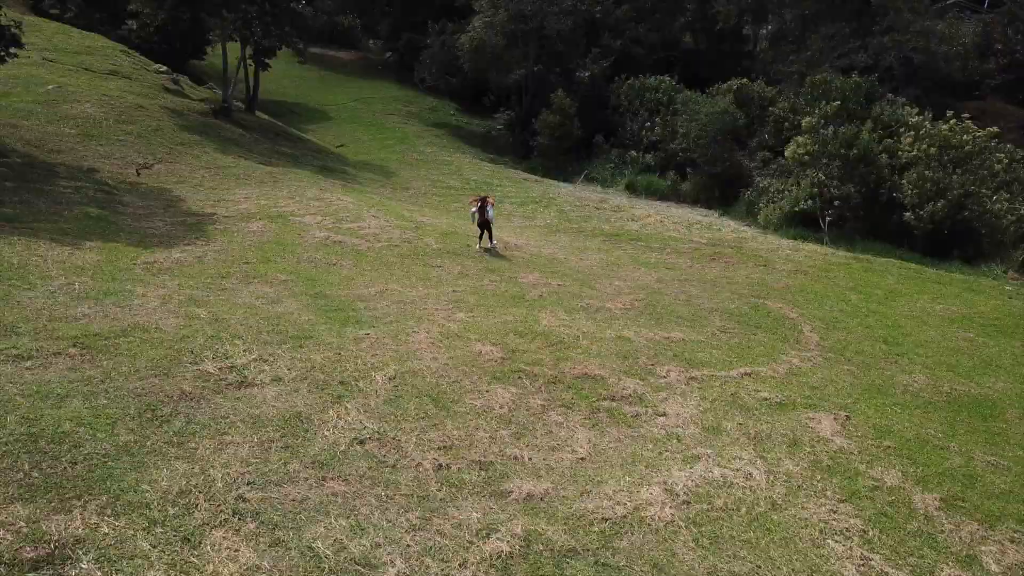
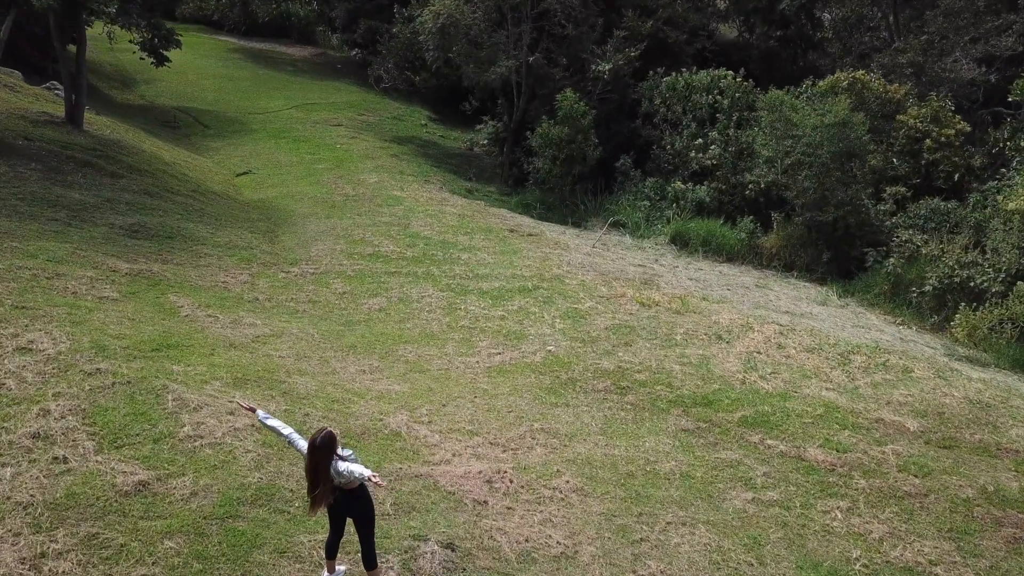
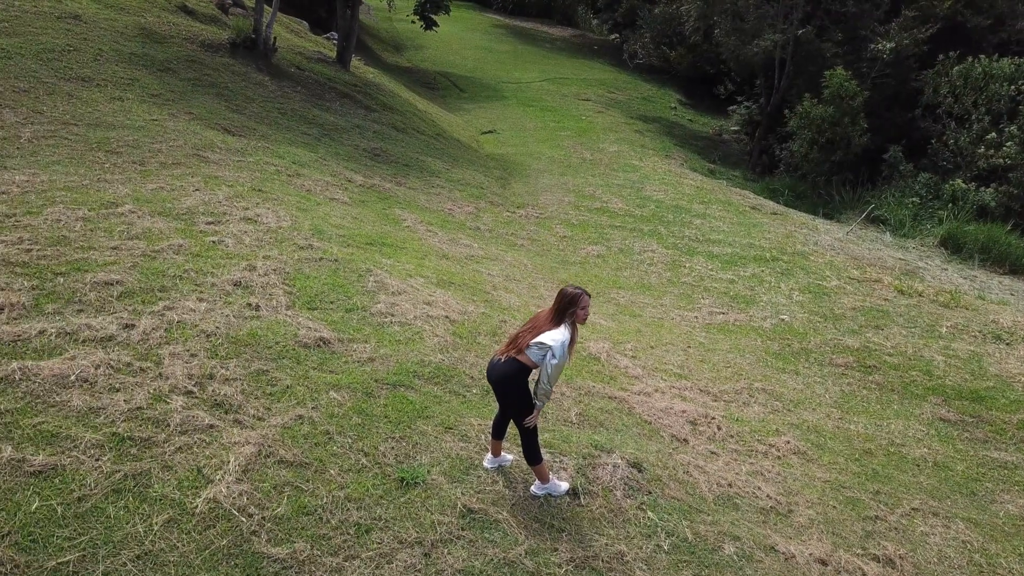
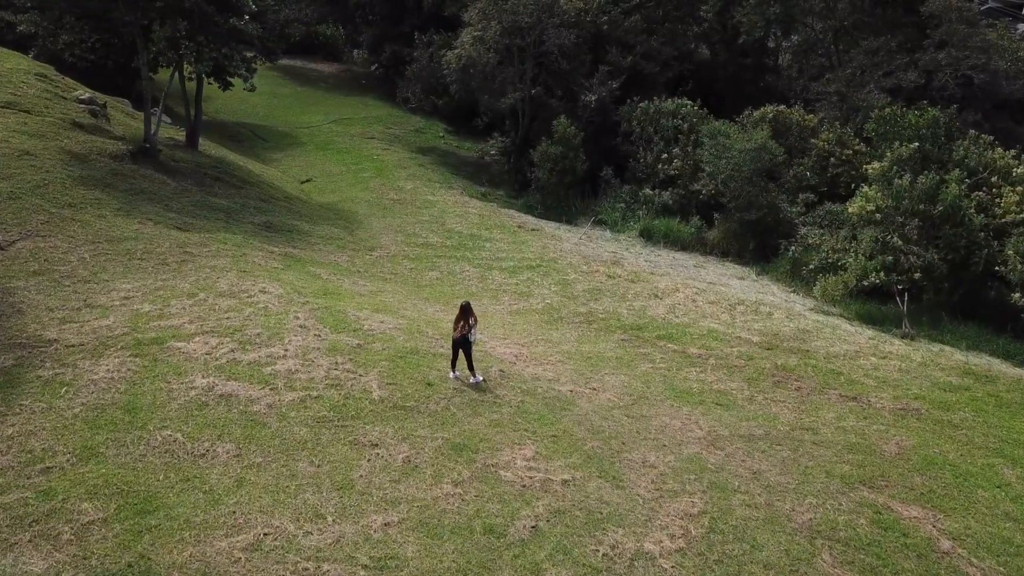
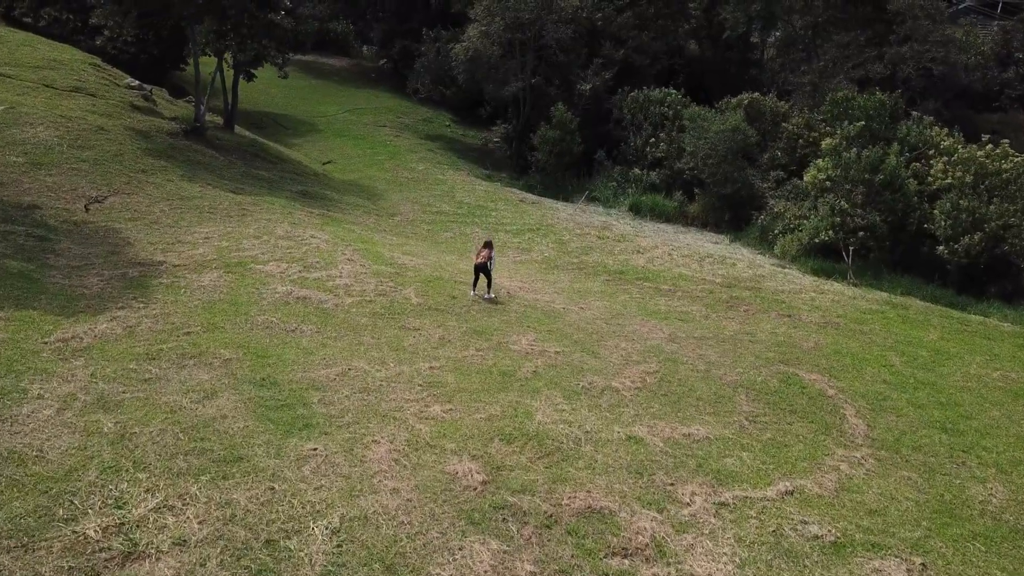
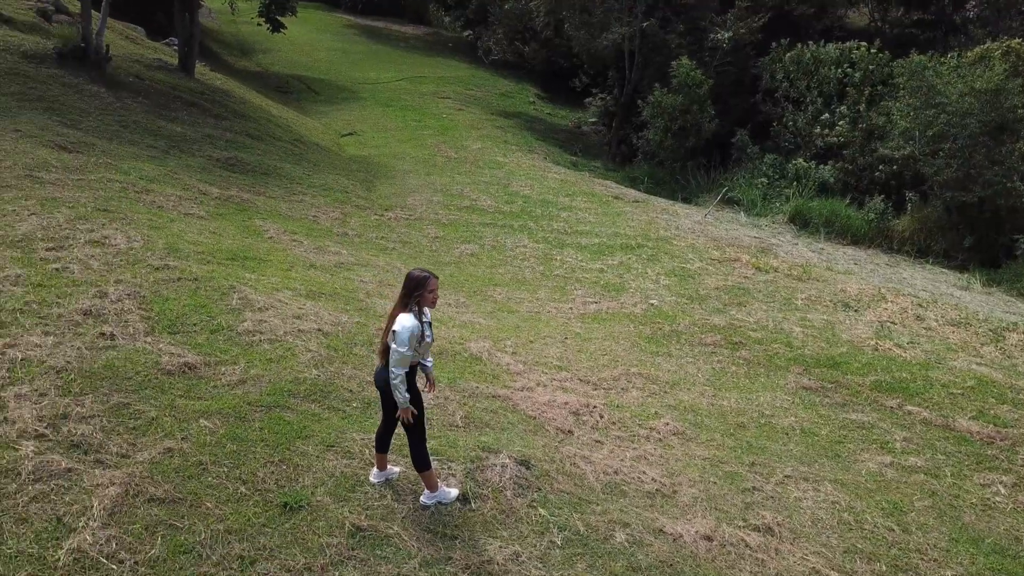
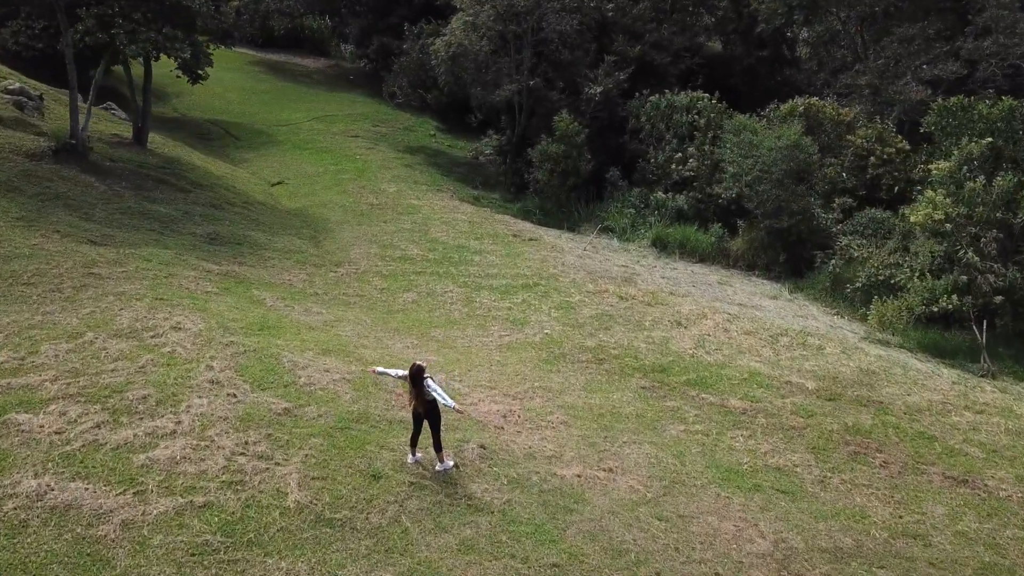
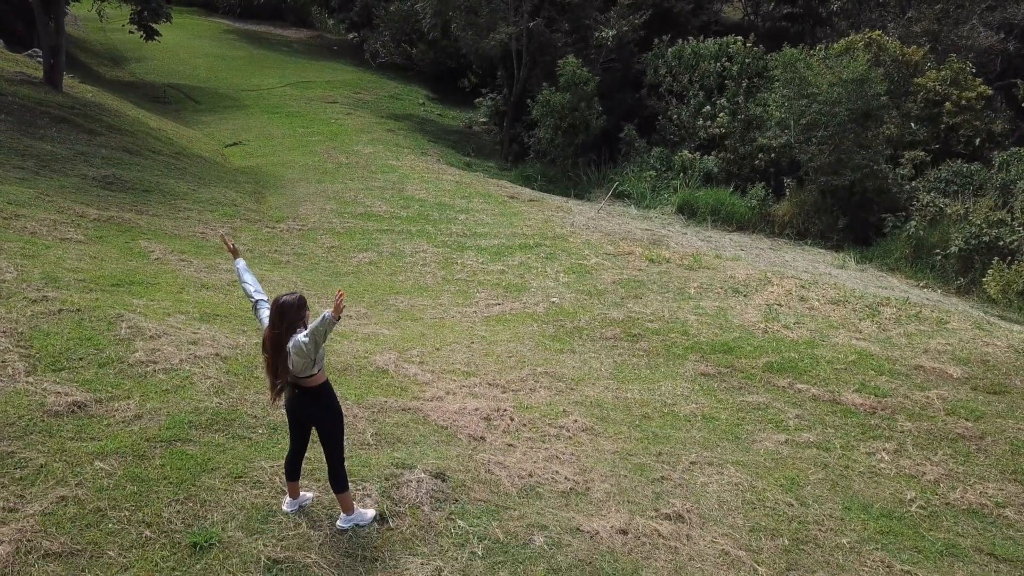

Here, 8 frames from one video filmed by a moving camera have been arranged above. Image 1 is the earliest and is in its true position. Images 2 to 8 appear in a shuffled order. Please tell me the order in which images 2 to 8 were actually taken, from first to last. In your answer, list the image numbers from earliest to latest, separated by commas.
5, 4, 7, 2, 8, 6, 3
